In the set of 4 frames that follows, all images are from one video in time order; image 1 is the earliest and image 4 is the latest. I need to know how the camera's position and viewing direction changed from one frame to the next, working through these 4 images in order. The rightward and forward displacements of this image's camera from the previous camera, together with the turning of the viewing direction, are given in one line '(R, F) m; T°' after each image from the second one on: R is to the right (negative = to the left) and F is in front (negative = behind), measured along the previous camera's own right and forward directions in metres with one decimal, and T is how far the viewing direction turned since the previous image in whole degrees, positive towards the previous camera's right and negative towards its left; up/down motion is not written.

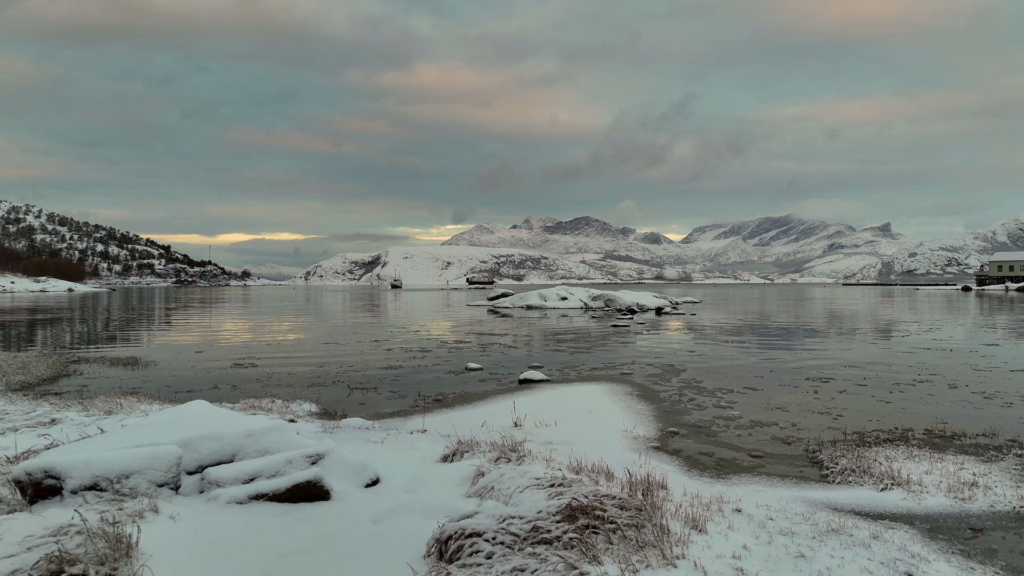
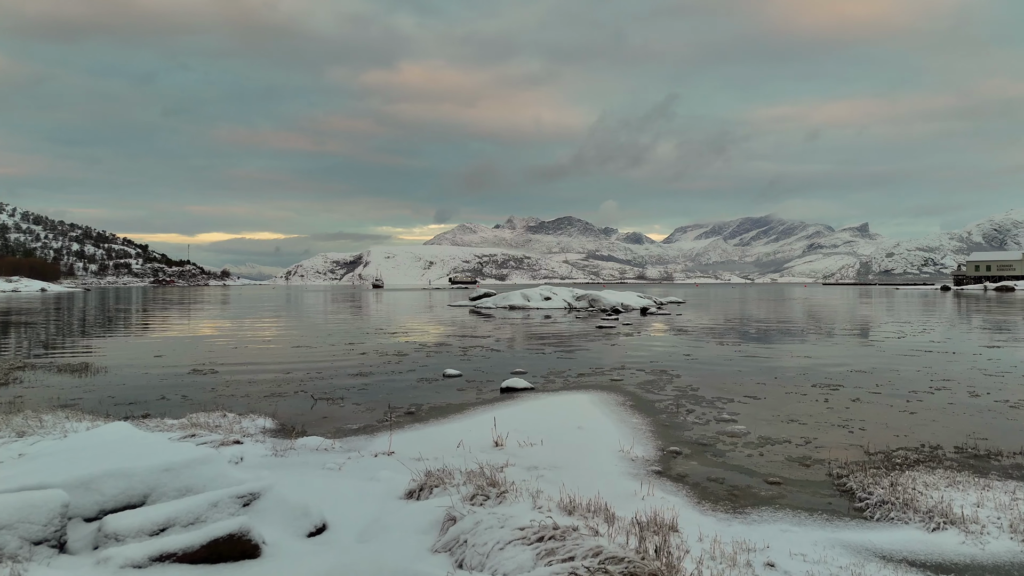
(0.0, +1.4) m; +1°
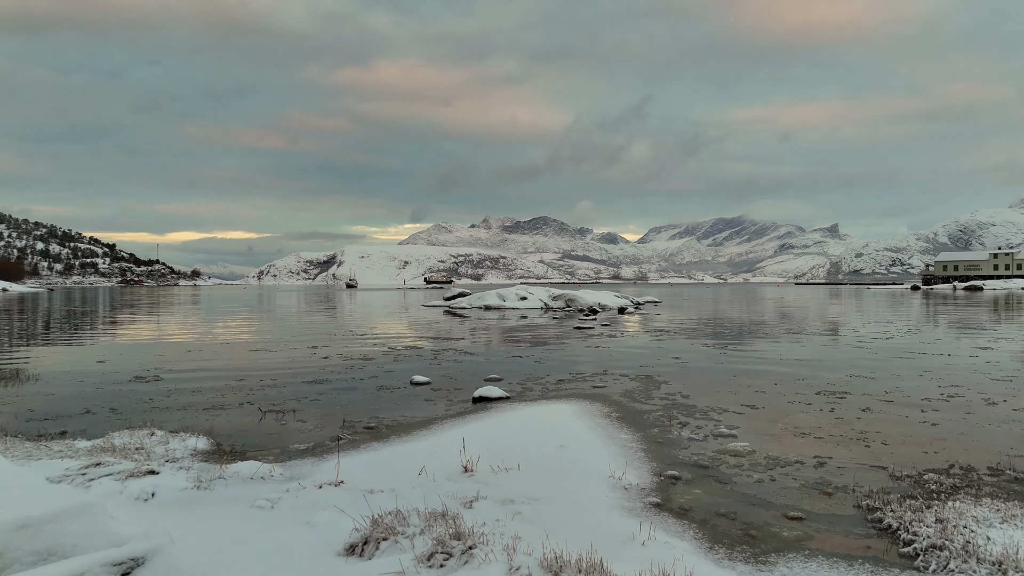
(0.0, +1.5) m; +2°
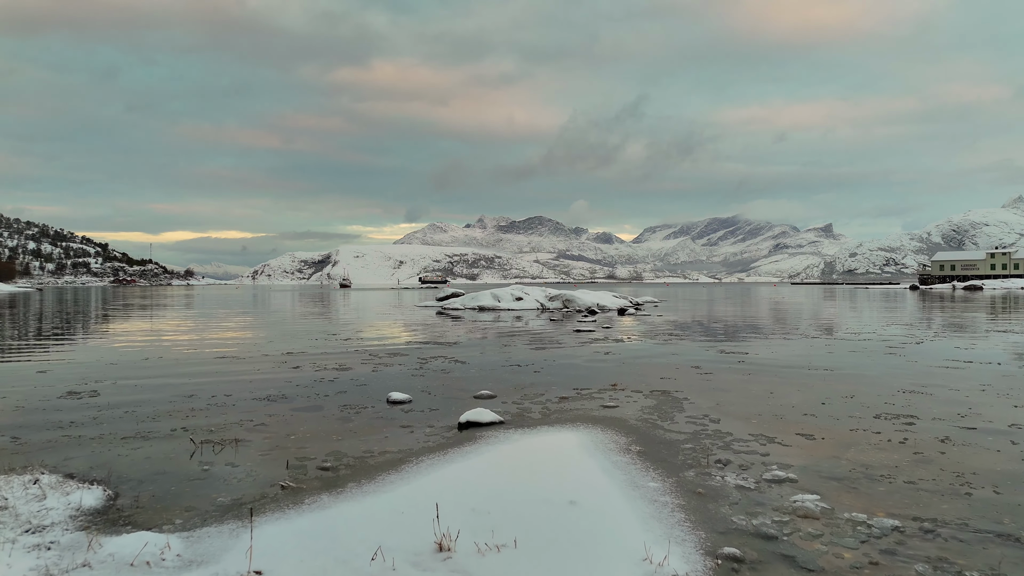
(0.0, +2.5) m; 0°
